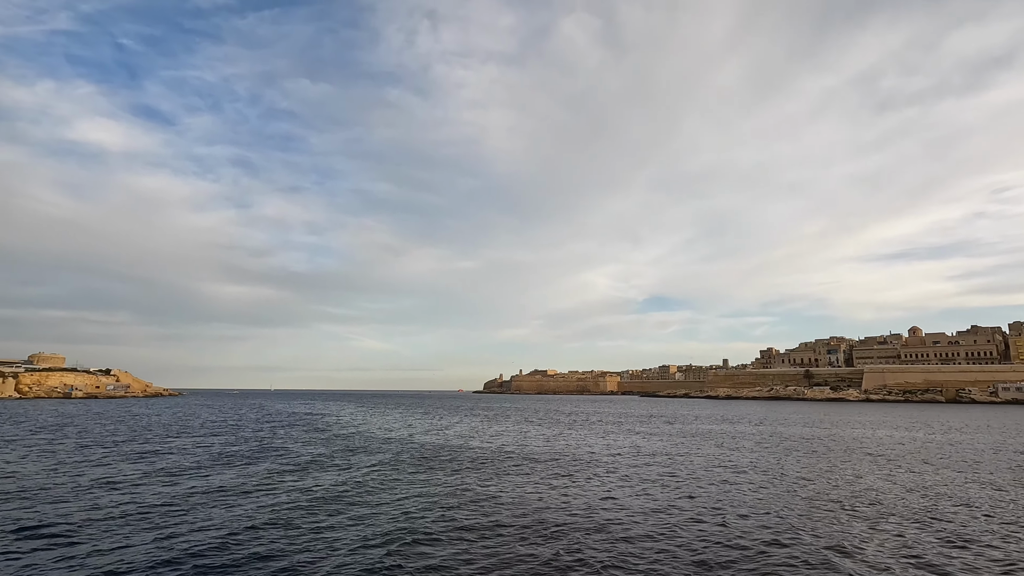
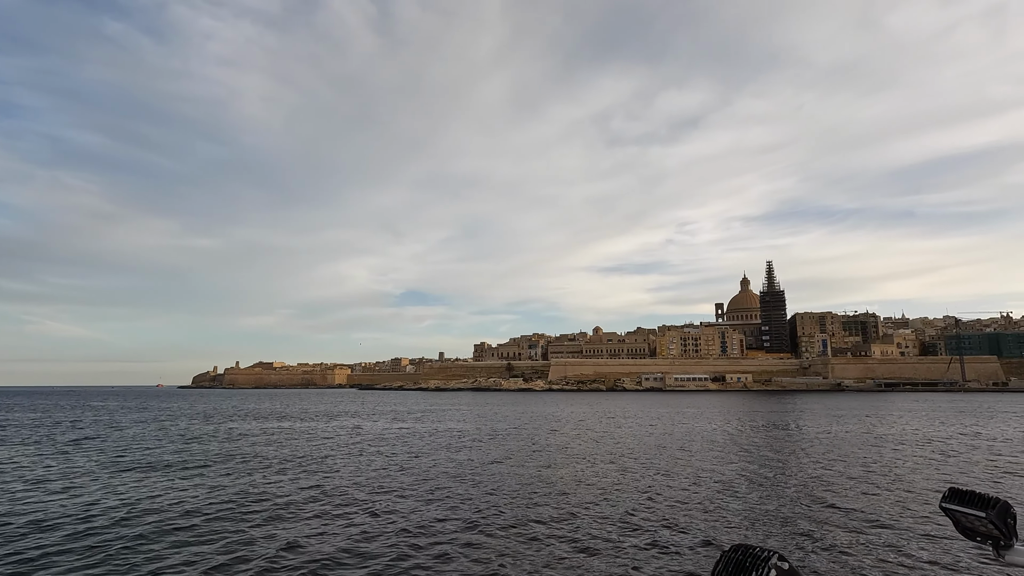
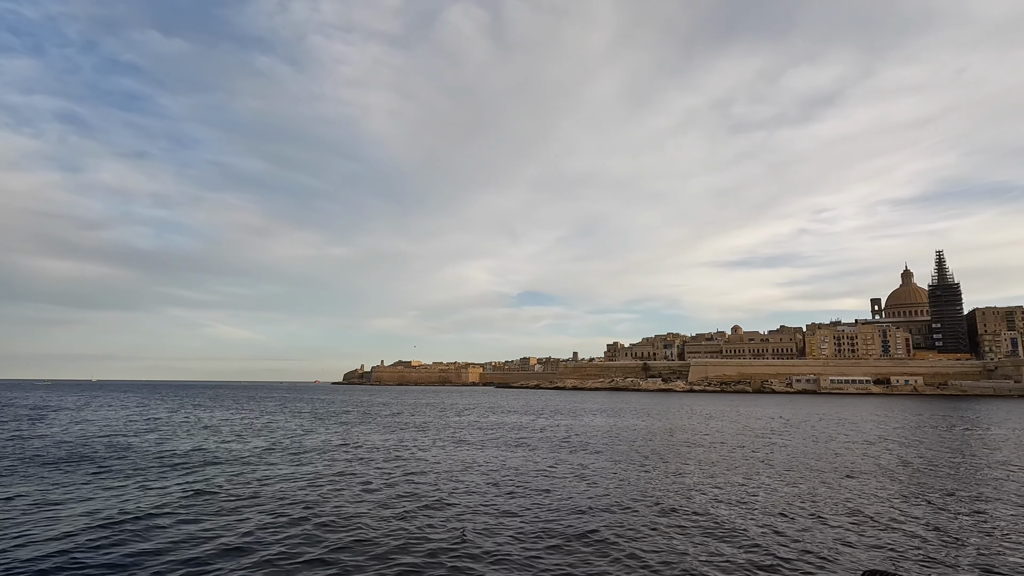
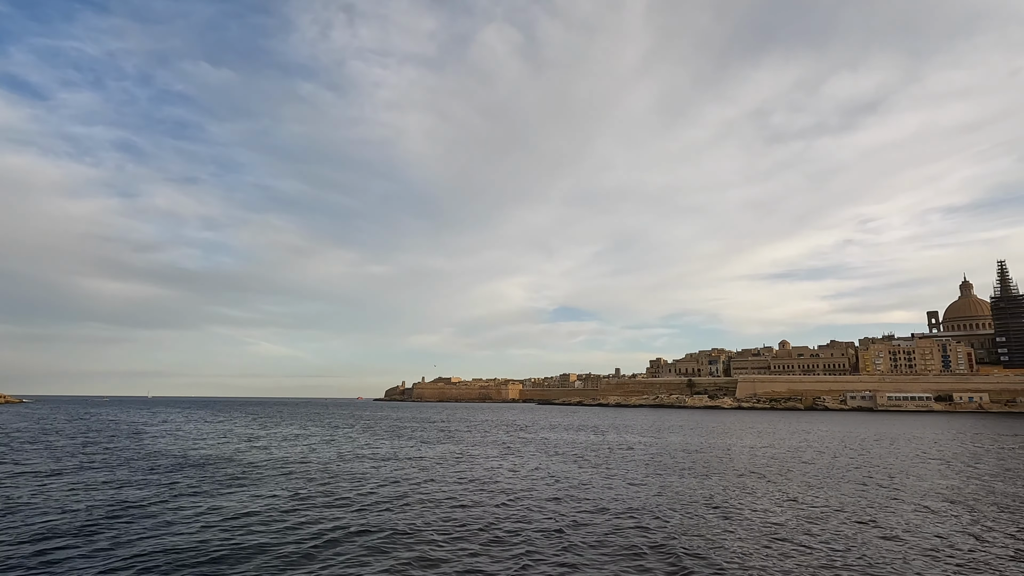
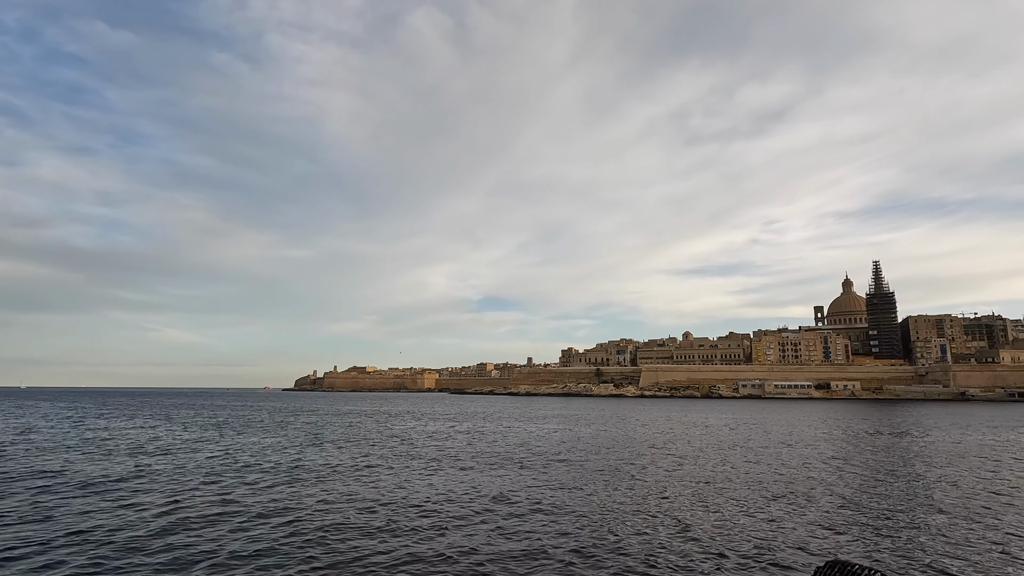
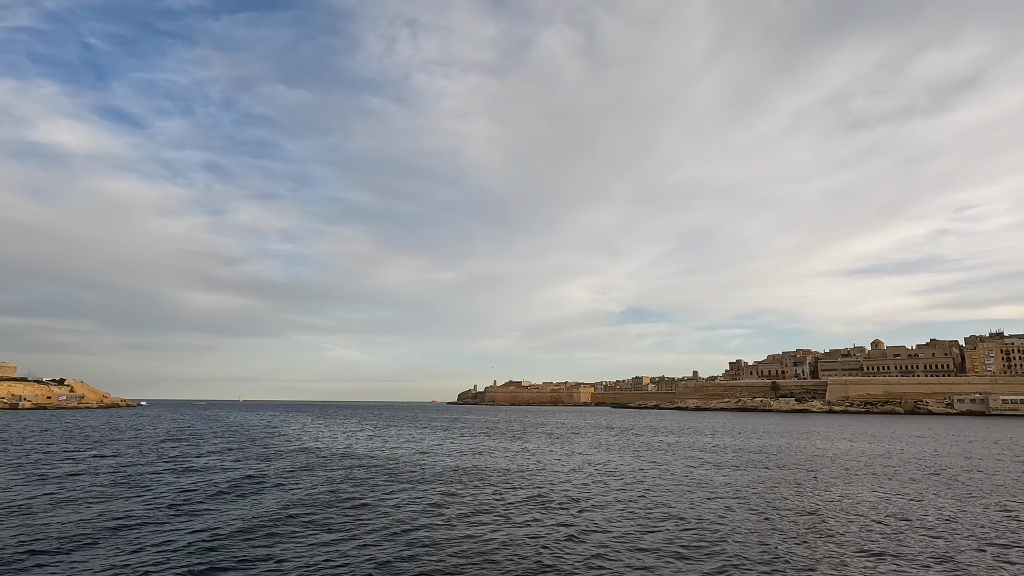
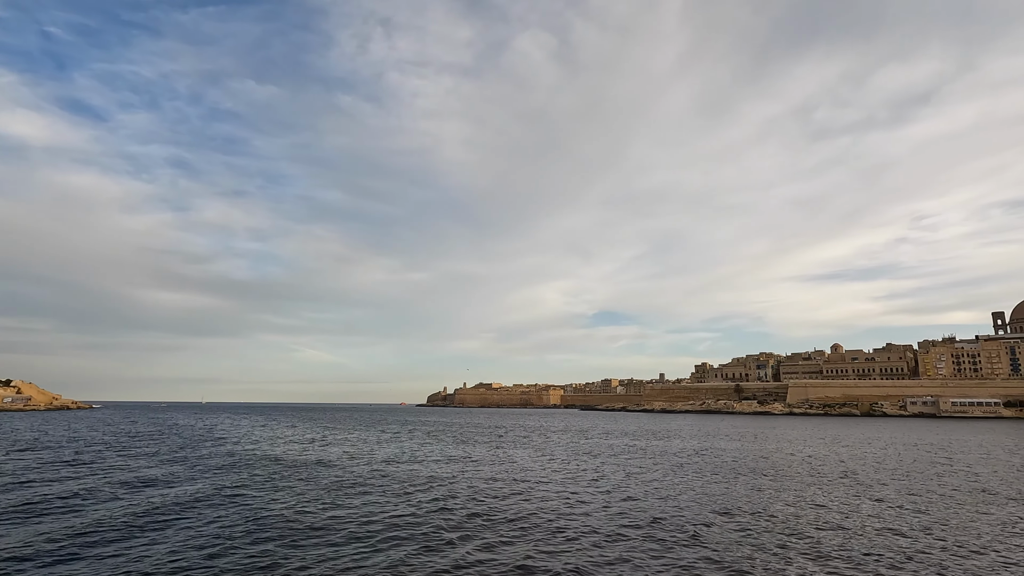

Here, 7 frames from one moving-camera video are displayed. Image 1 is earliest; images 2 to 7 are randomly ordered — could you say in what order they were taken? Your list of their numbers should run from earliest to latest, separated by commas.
6, 7, 4, 3, 5, 2
